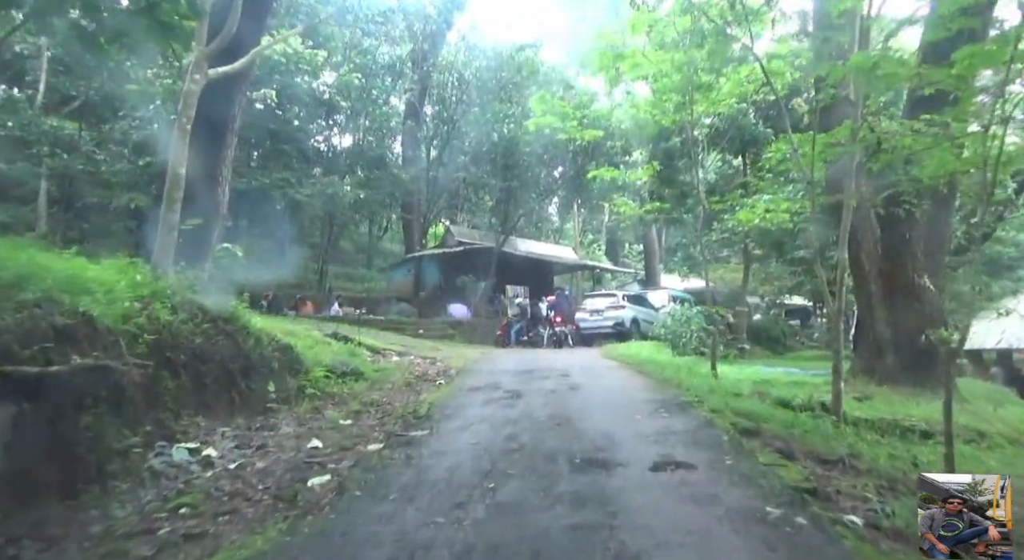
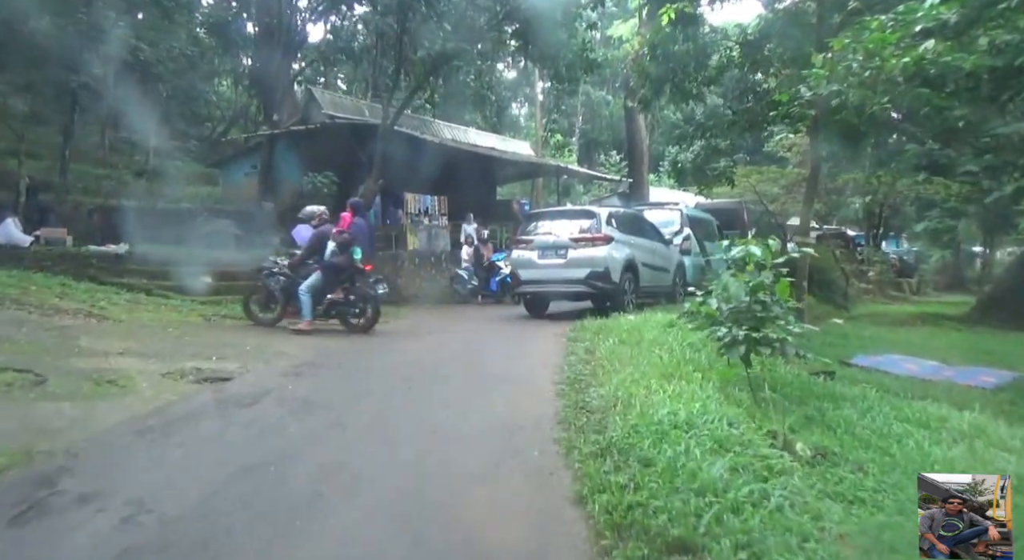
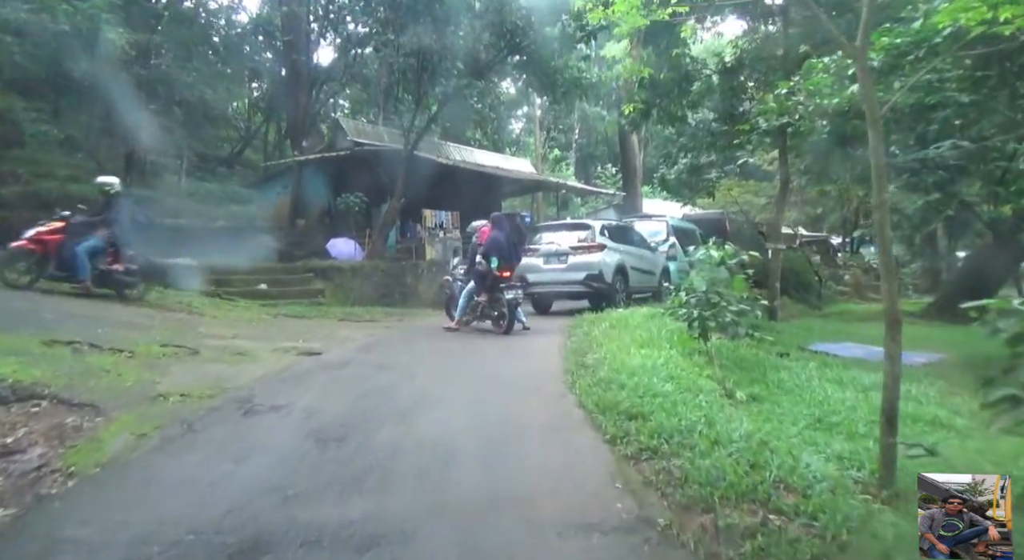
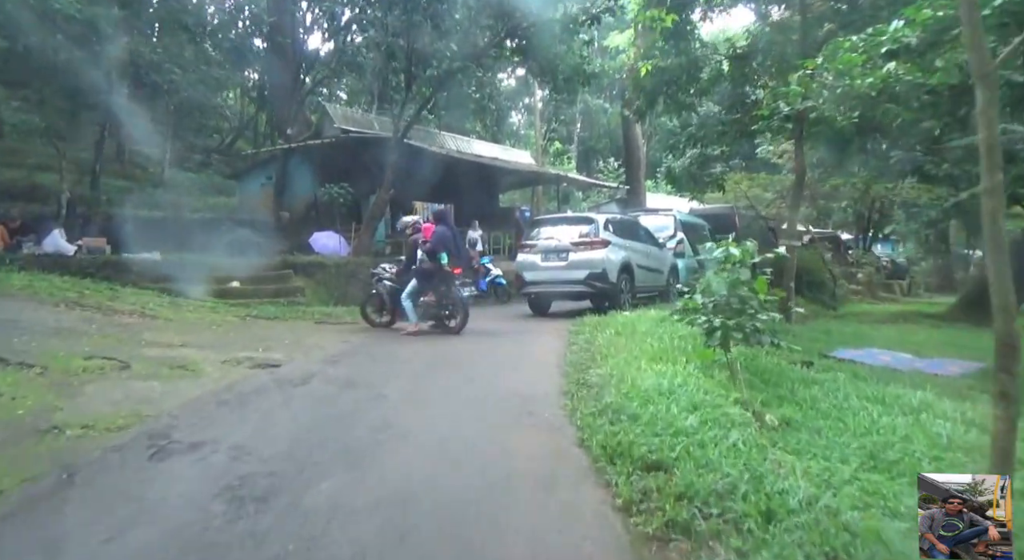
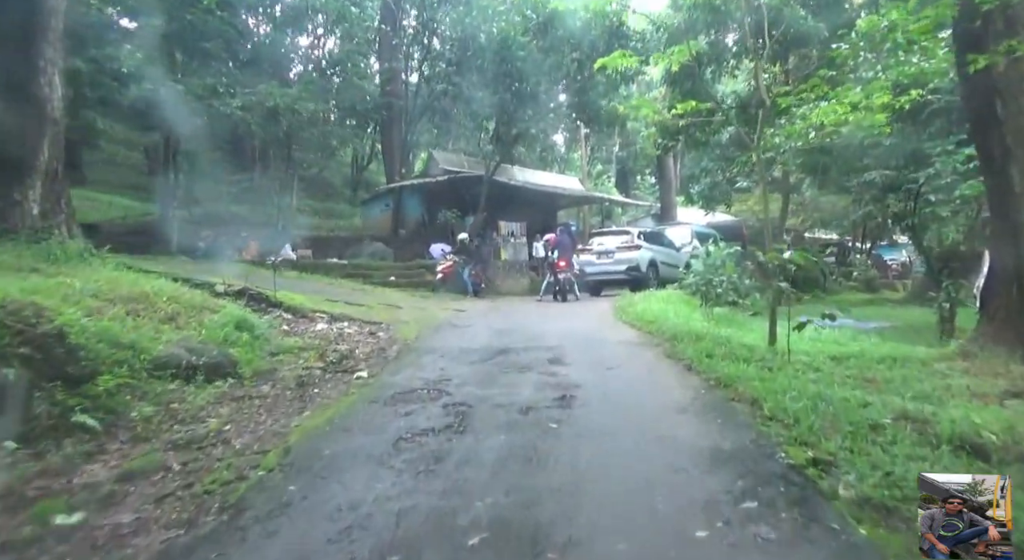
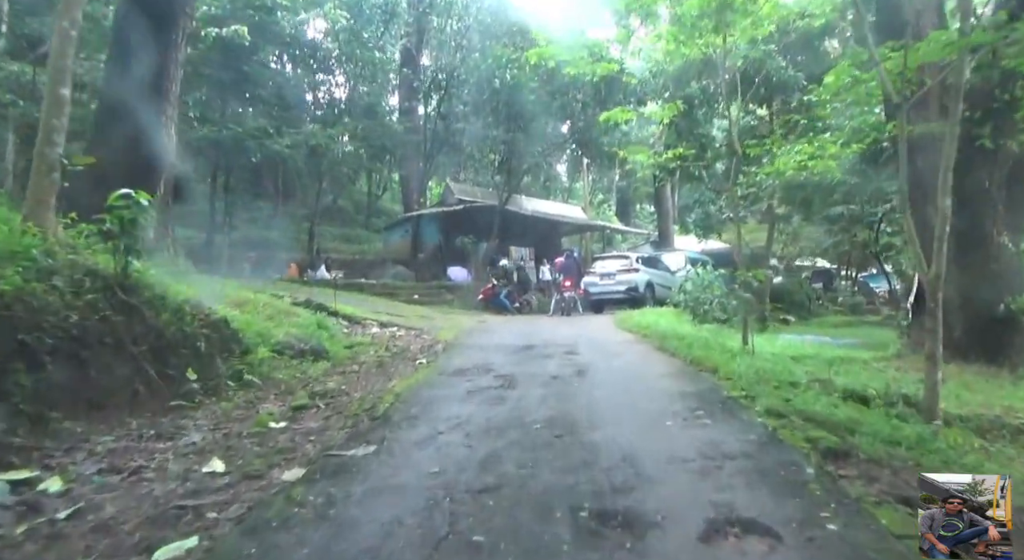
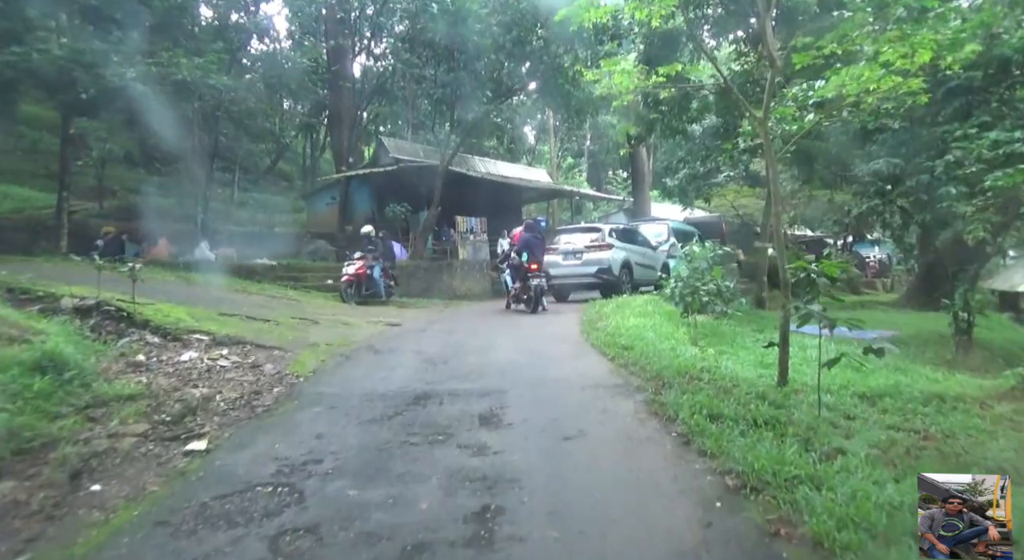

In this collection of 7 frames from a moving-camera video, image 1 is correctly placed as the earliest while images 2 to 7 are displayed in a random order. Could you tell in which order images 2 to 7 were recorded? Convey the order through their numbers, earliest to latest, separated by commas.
6, 5, 7, 3, 4, 2
